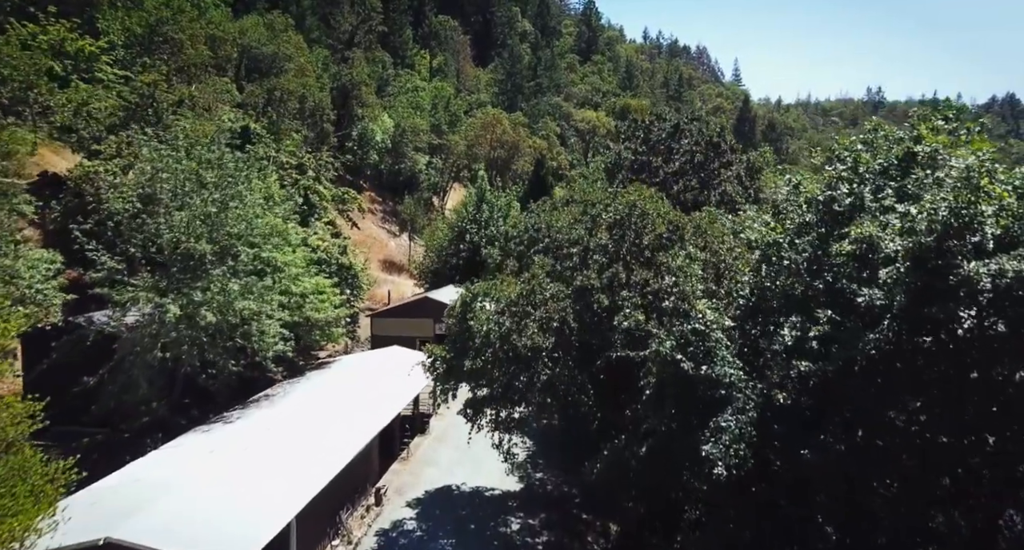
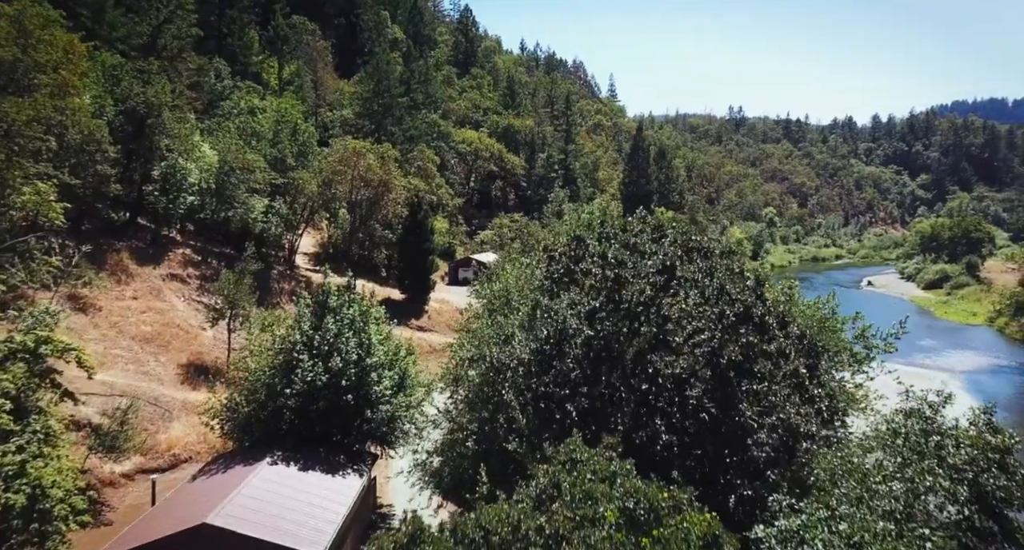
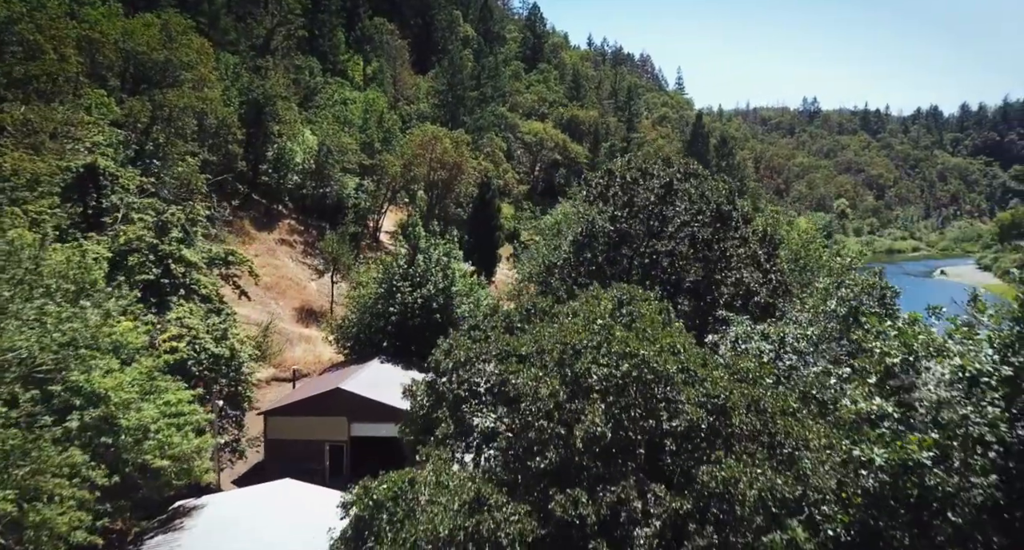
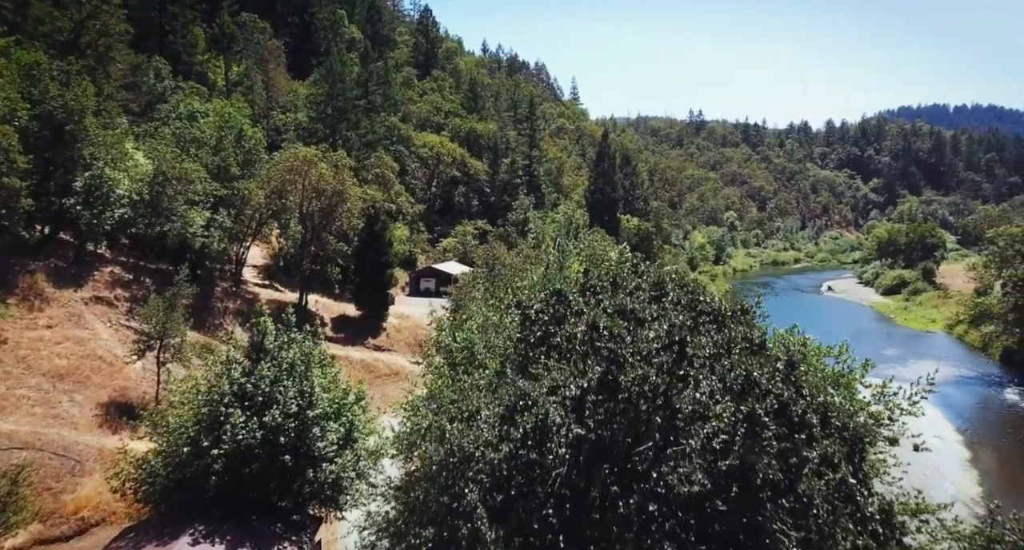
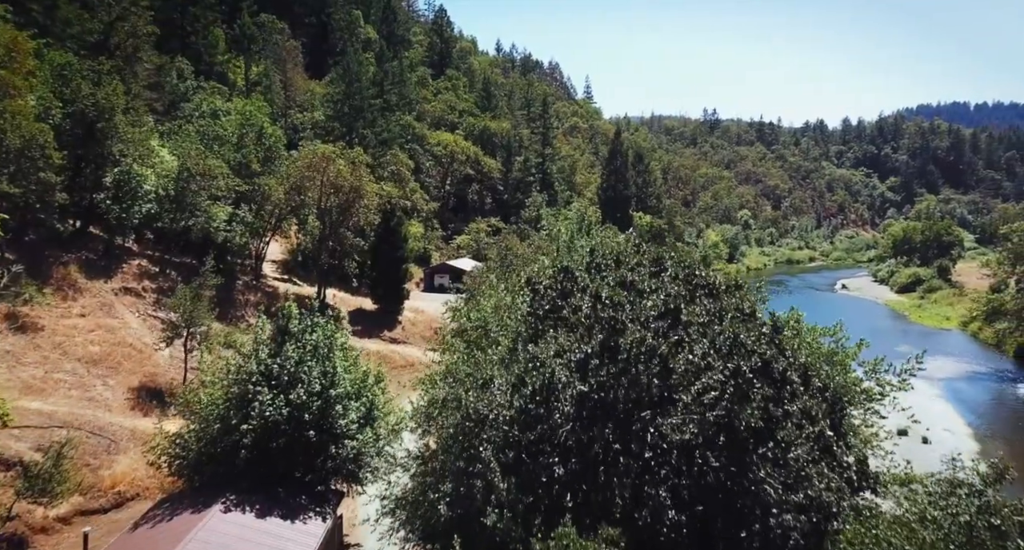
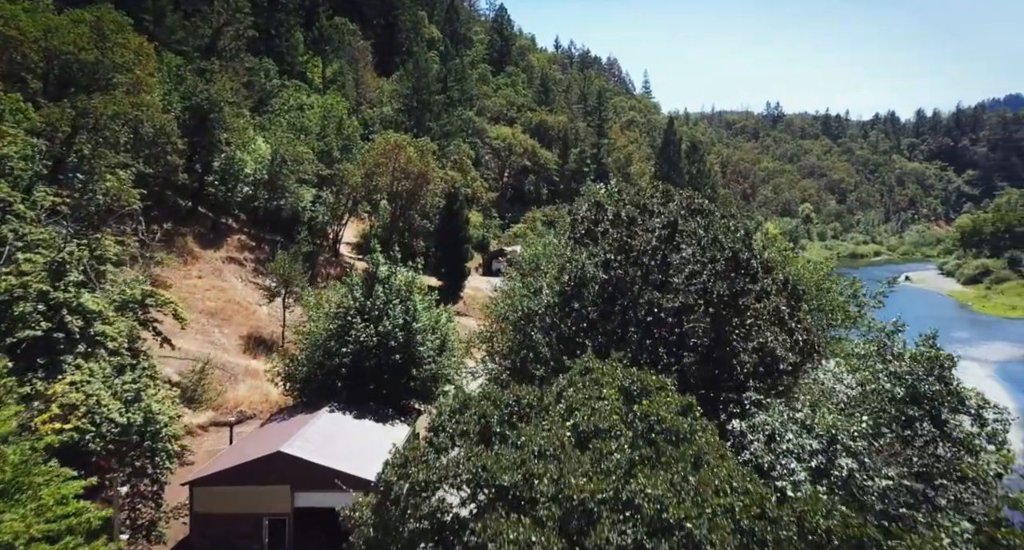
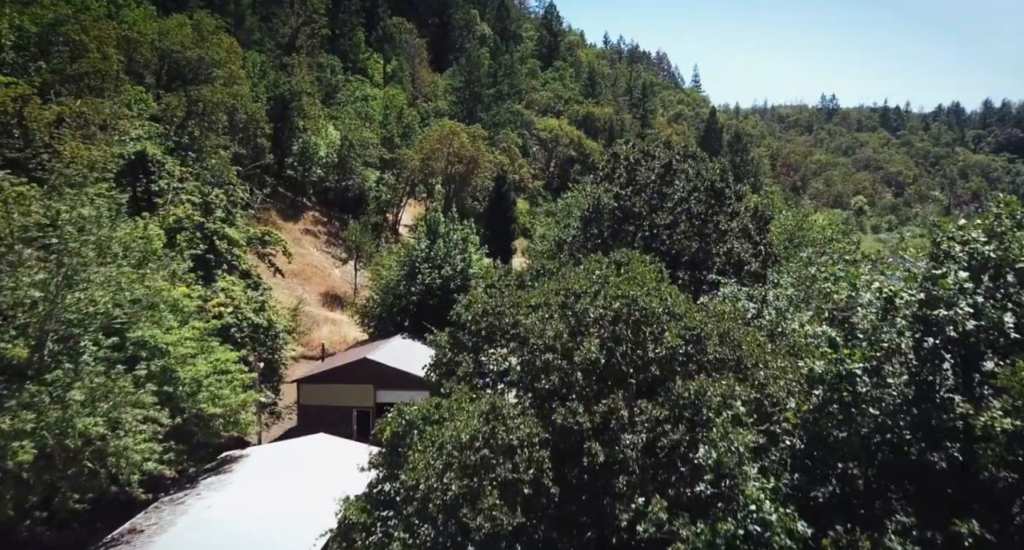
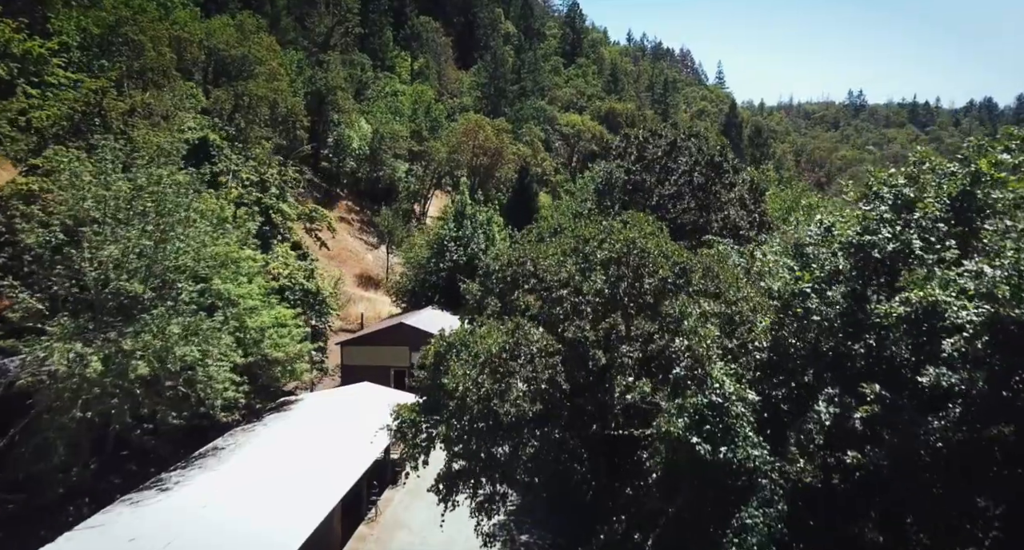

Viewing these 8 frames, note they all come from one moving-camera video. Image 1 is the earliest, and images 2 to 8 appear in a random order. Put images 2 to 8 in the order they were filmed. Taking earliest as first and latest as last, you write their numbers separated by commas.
8, 7, 3, 6, 2, 5, 4
